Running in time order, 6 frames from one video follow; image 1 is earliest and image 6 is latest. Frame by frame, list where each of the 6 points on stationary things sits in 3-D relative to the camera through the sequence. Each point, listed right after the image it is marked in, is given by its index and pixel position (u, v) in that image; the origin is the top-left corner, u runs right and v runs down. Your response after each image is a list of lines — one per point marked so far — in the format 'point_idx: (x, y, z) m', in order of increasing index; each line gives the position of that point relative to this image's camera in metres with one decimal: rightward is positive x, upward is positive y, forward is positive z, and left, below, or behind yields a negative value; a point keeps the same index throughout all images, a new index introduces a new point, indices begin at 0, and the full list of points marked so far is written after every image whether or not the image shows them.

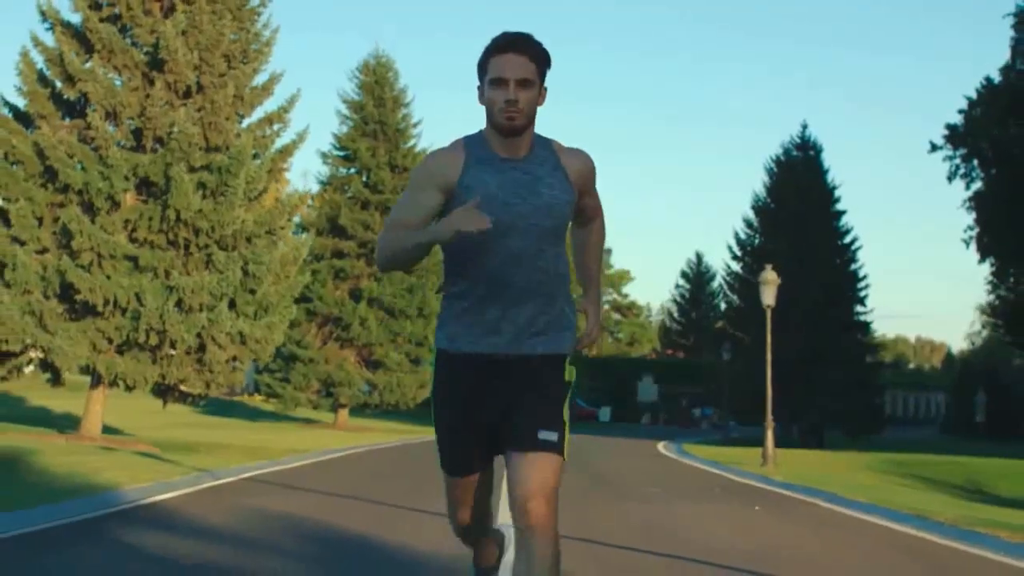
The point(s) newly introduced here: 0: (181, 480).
0: (-3.3, -2.0, +14.1) m
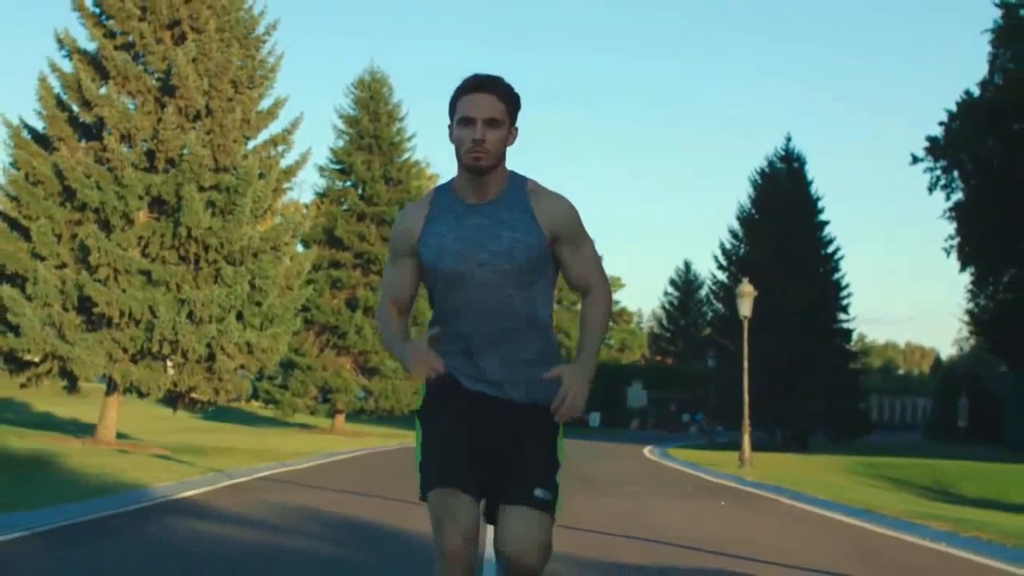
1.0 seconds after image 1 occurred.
0: (-3.4, -2.2, +15.4) m
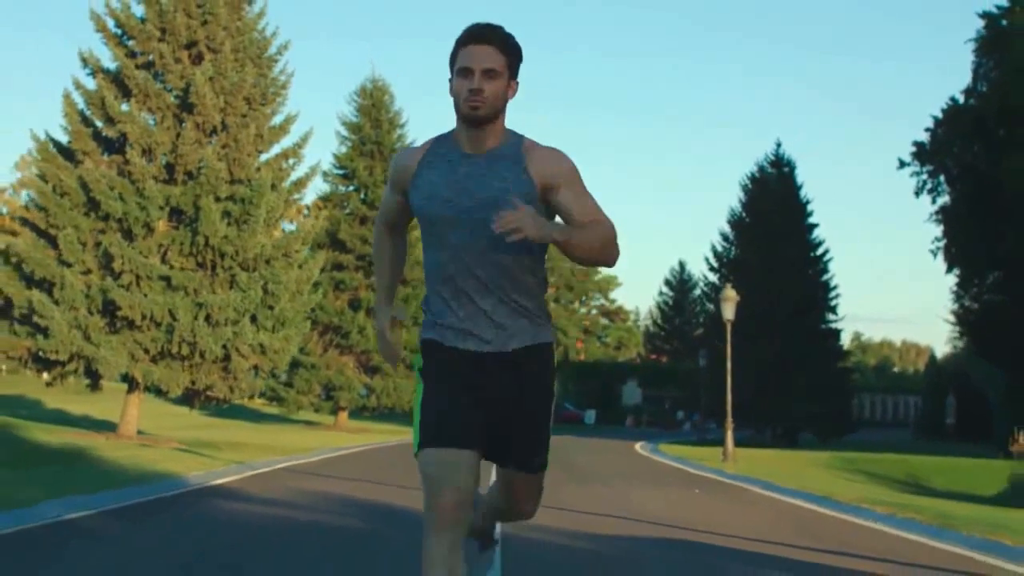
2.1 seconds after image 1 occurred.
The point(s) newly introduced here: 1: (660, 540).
0: (-3.5, -2.3, +16.9) m
1: (+1.5, -2.3, +12.4) m
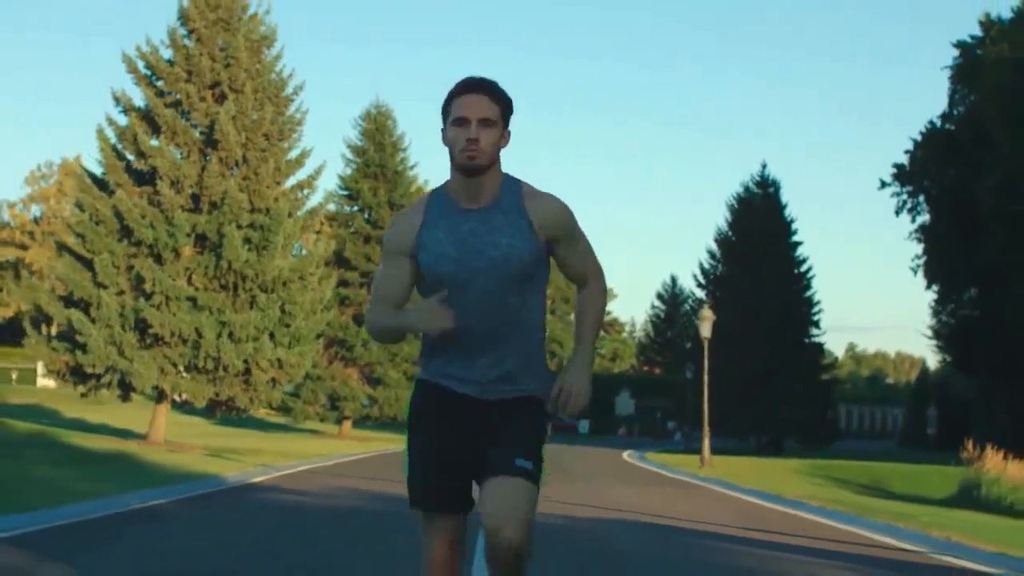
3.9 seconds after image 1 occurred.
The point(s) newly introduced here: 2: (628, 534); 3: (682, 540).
0: (-3.6, -2.6, +19.2) m
1: (+1.4, -2.6, +14.7) m
2: (+1.2, -2.5, +13.9) m
3: (+1.7, -2.5, +13.2) m
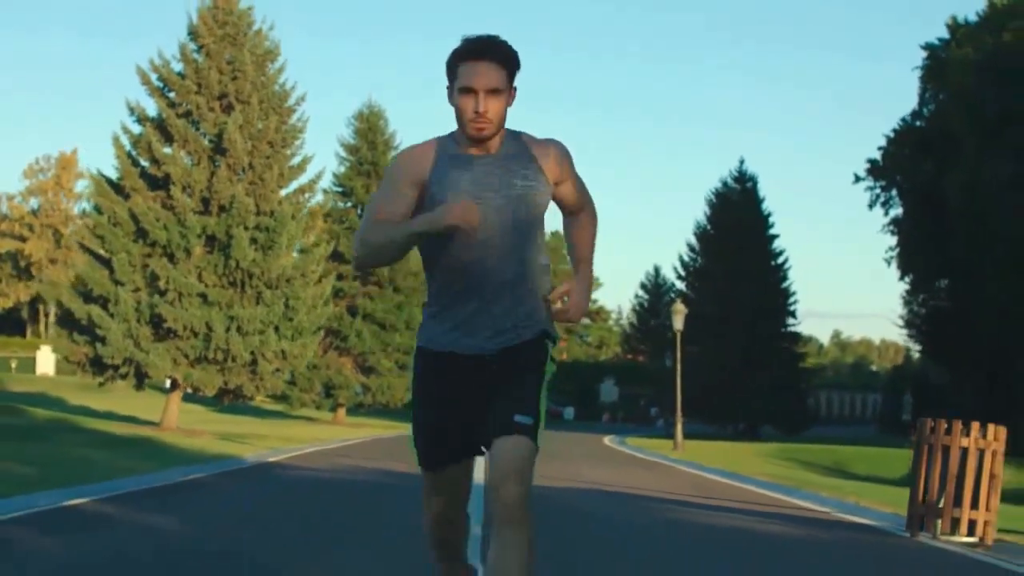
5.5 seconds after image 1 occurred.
0: (-3.8, -2.6, +21.3) m
1: (+1.3, -2.6, +16.9) m
2: (+1.1, -2.5, +16.0) m
3: (+1.5, -2.5, +15.4) m
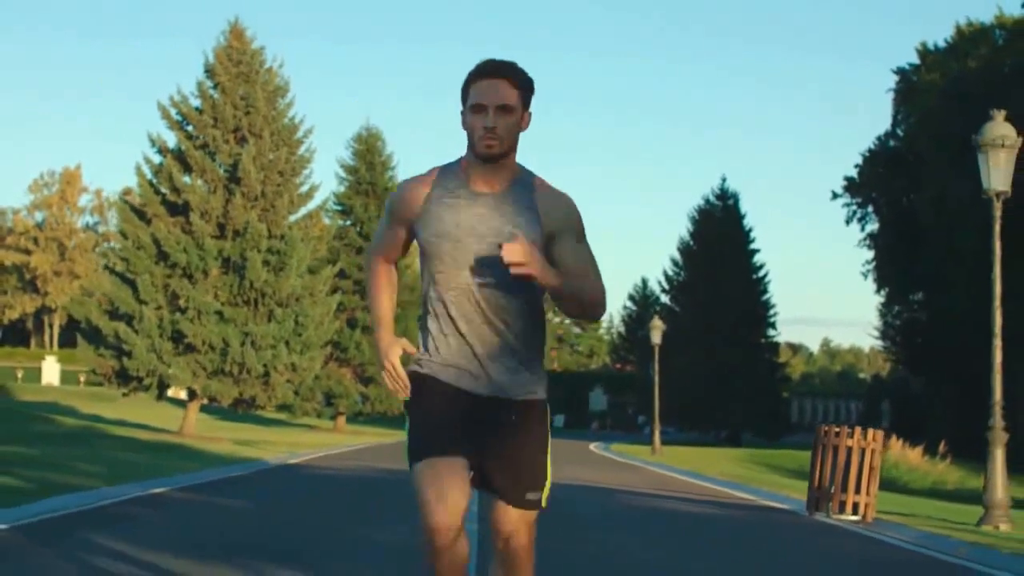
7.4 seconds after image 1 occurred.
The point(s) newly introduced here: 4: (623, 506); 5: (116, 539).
0: (-3.9, -3.0, +23.8) m
1: (+1.1, -2.9, +19.4) m
2: (+0.9, -2.9, +18.6) m
3: (+1.4, -2.9, +17.9) m
4: (+1.4, -2.8, +17.4) m
5: (-3.9, -2.4, +13.0) m
